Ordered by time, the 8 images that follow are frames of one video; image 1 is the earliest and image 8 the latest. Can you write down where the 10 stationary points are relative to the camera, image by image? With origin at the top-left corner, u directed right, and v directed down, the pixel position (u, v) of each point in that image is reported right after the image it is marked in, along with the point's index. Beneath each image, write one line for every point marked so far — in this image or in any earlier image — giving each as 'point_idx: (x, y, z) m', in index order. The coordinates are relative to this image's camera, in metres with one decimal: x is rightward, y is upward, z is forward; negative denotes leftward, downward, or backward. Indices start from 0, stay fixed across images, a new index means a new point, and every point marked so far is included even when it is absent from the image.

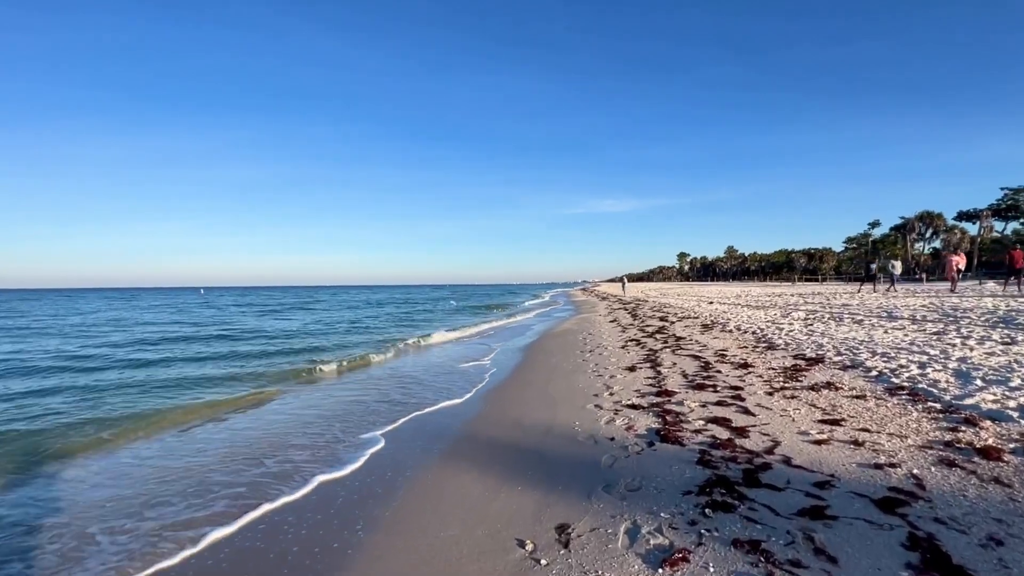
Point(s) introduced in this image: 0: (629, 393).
0: (+1.8, -1.6, +7.6) m
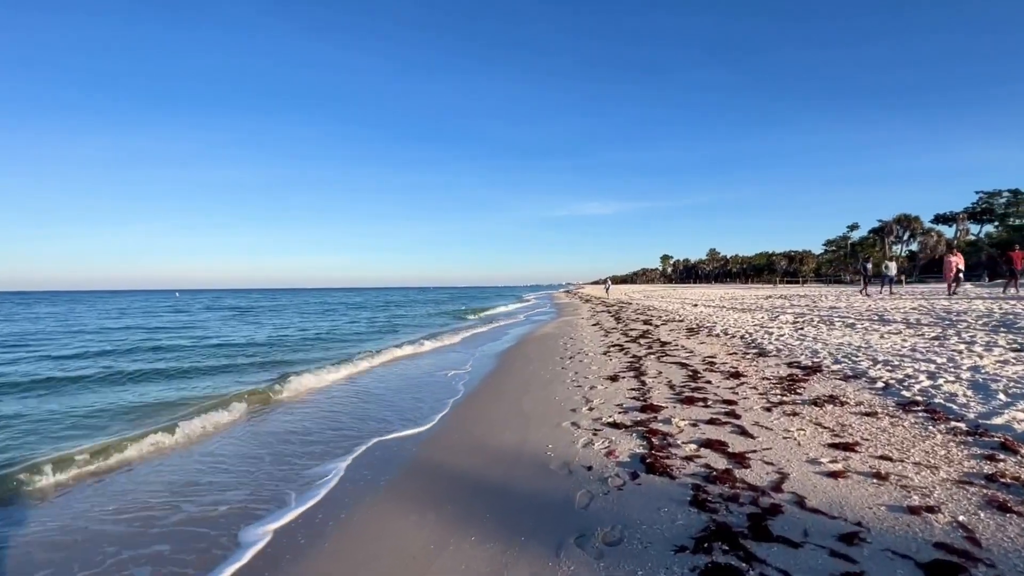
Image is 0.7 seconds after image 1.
0: (+1.3, -1.6, +6.8) m
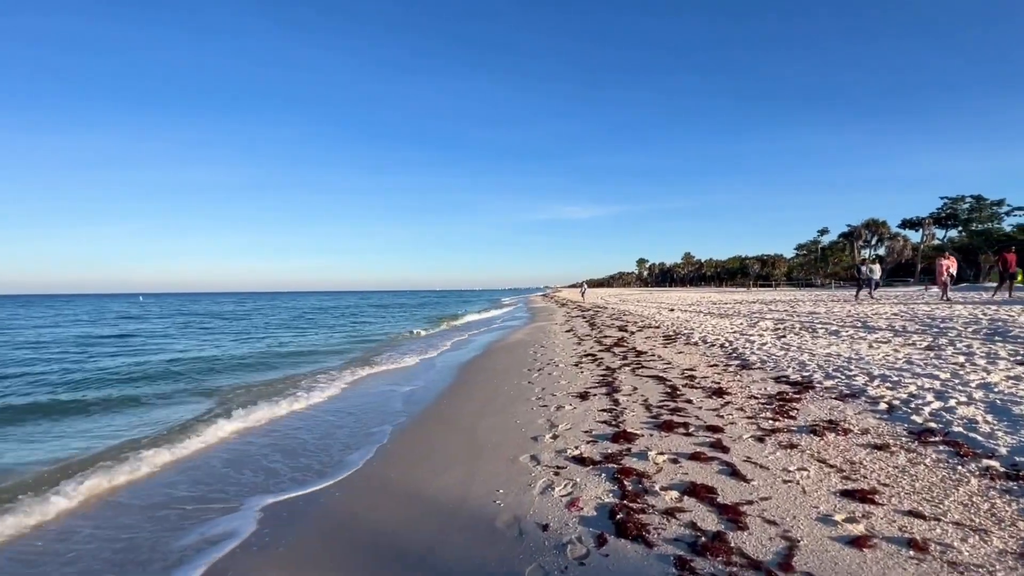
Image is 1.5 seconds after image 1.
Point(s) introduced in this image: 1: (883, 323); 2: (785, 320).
0: (+0.8, -1.7, +5.8) m
1: (+9.1, -0.8, +12.2) m
2: (+8.0, -1.0, +14.7) m
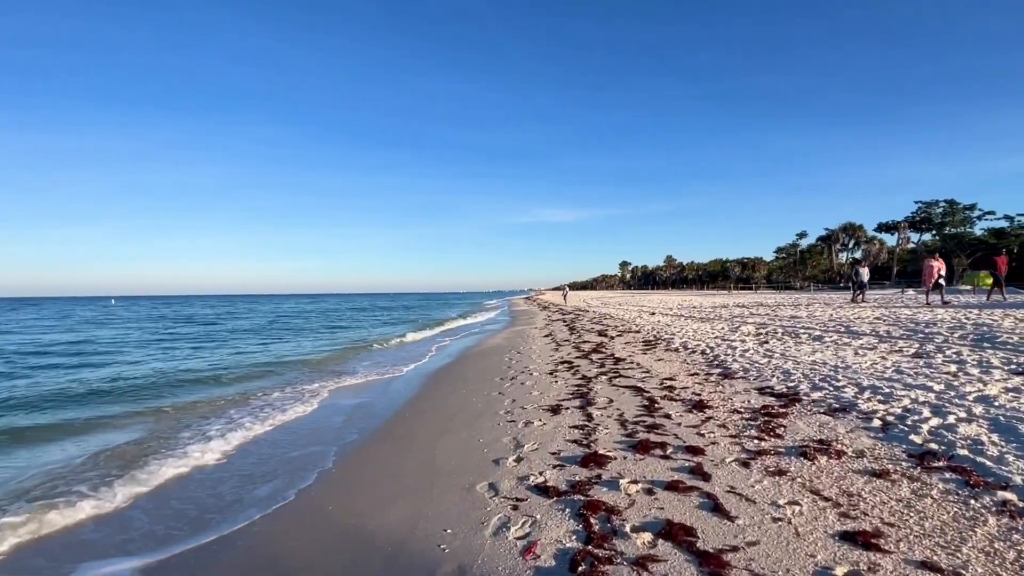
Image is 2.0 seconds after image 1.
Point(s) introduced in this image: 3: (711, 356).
0: (+0.3, -1.8, +5.2) m
1: (+8.4, -0.9, +11.9) m
2: (+7.3, -1.1, +14.3) m
3: (+4.1, -1.4, +10.3) m
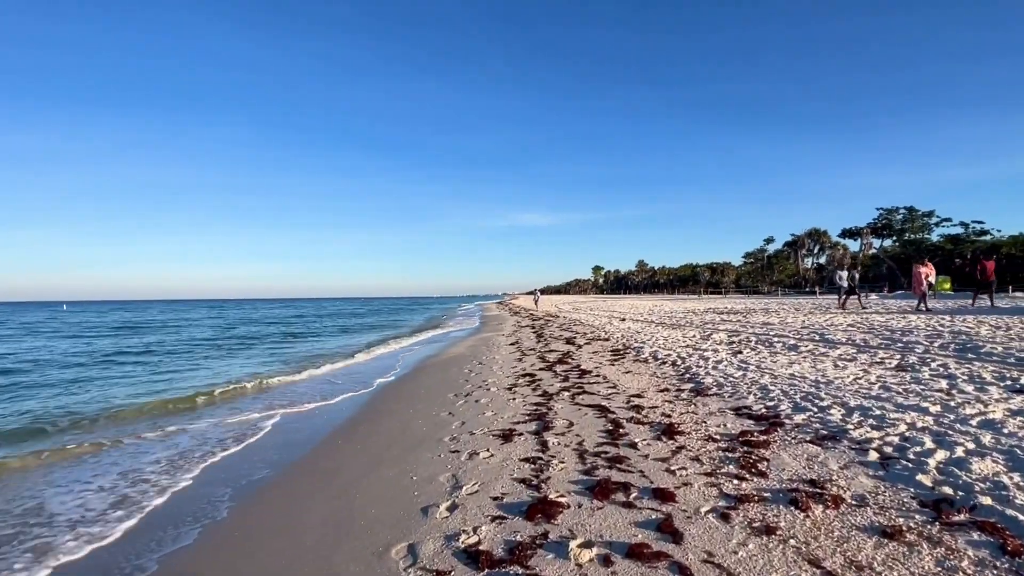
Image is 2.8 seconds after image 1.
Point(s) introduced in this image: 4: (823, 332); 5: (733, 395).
0: (-0.3, -1.9, +4.3) m
1: (+7.5, -1.1, +11.4) m
2: (+6.3, -1.2, +13.7) m
3: (+3.3, -1.5, +9.6) m
4: (+7.5, -1.1, +12.1) m
5: (+3.1, -1.5, +7.1) m
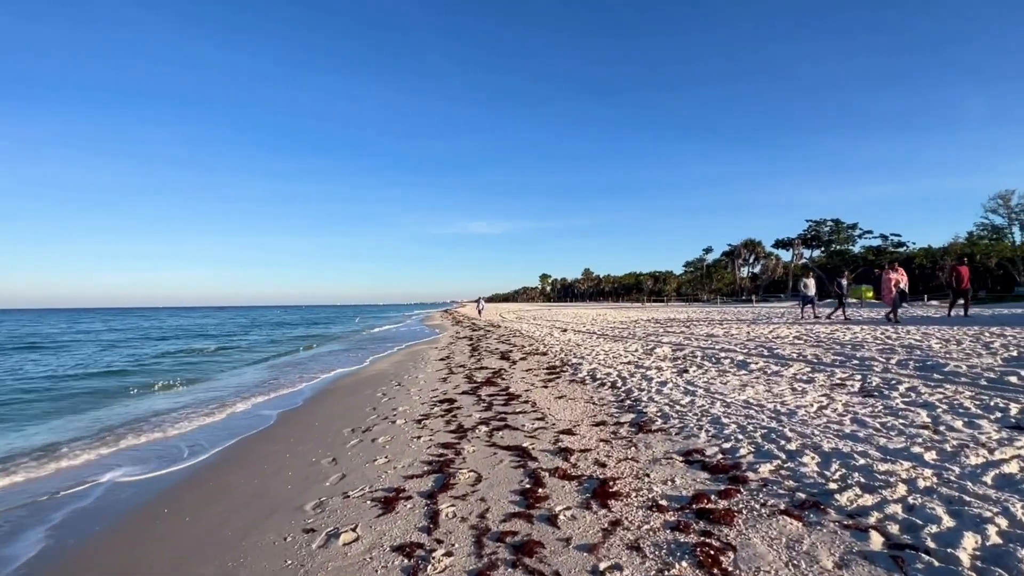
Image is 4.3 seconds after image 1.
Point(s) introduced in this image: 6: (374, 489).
0: (-1.1, -2.0, +2.6) m
1: (+5.9, -1.3, +10.5) m
2: (+4.4, -1.5, +12.7) m
3: (+1.8, -1.7, +8.3) m
4: (+5.8, -1.3, +11.2) m
5: (+1.9, -1.6, +5.8) m
6: (-1.4, -2.0, +5.1) m
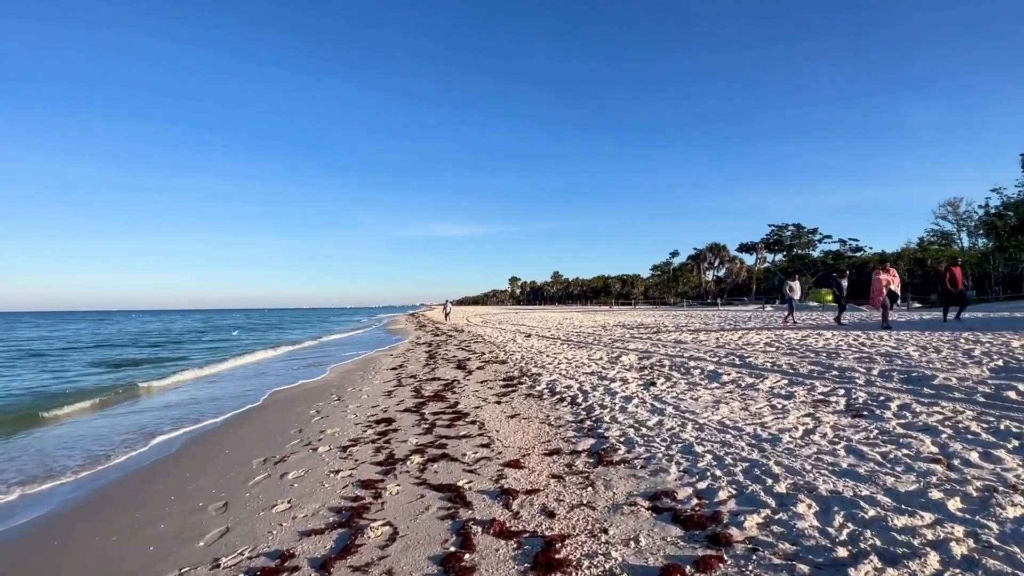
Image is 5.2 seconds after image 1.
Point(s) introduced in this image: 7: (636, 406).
0: (-1.6, -2.0, +1.5) m
1: (+4.9, -1.4, +9.8) m
2: (+3.3, -1.6, +11.9) m
3: (+1.0, -1.8, +7.3) m
4: (+4.8, -1.4, +10.5) m
5: (+1.3, -1.7, +4.8) m
6: (-2.0, -2.1, +3.9) m
7: (+1.8, -1.7, +7.2) m
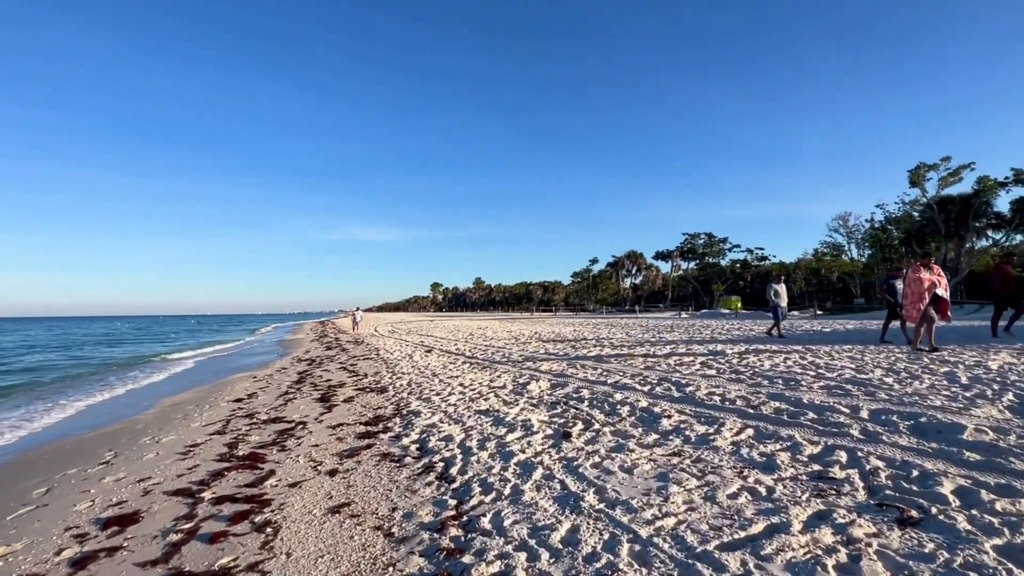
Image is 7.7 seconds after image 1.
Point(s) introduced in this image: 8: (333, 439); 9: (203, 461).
0: (-2.2, -2.0, -1.7) m
1: (+2.9, -1.5, +7.5) m
2: (+1.0, -1.7, +9.4) m
3: (-0.5, -1.8, +4.5) m
4: (+2.7, -1.5, +8.2) m
5: (+0.1, -1.7, +2.1) m
6: (-3.0, -2.1, +0.7) m
7: (+0.2, -1.7, +4.5) m
8: (-2.5, -2.1, +7.1) m
9: (-4.1, -2.3, +6.8) m
